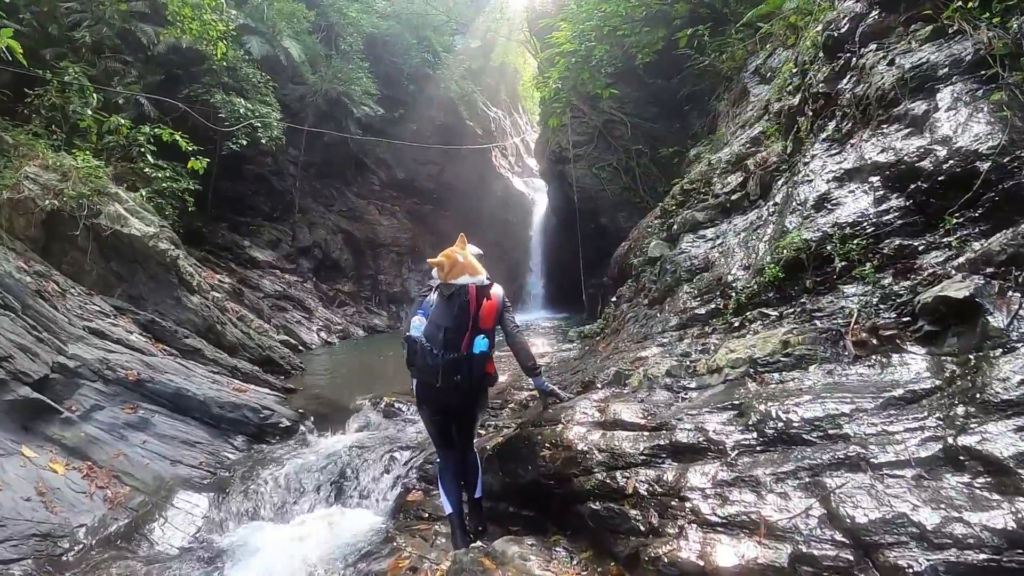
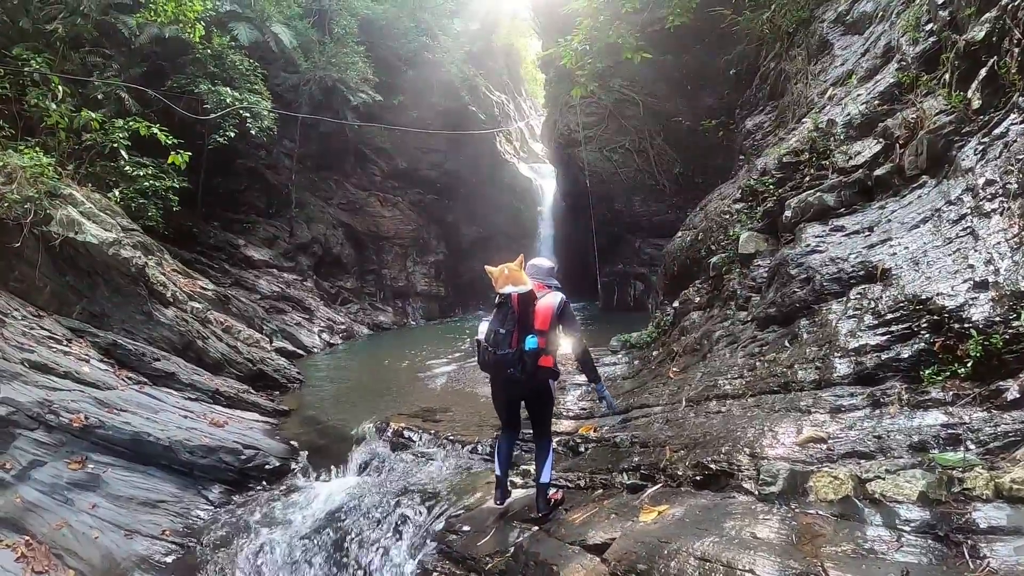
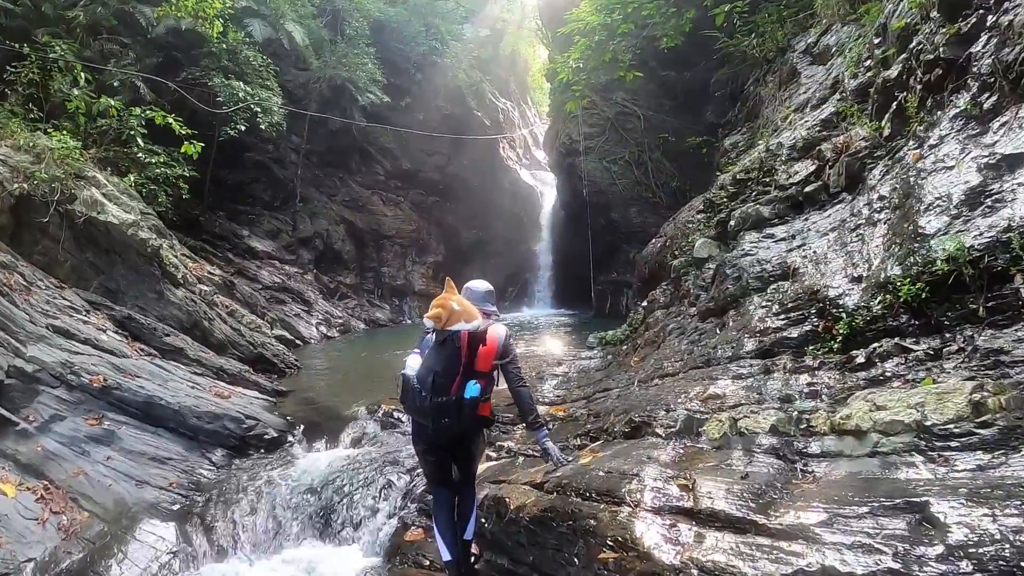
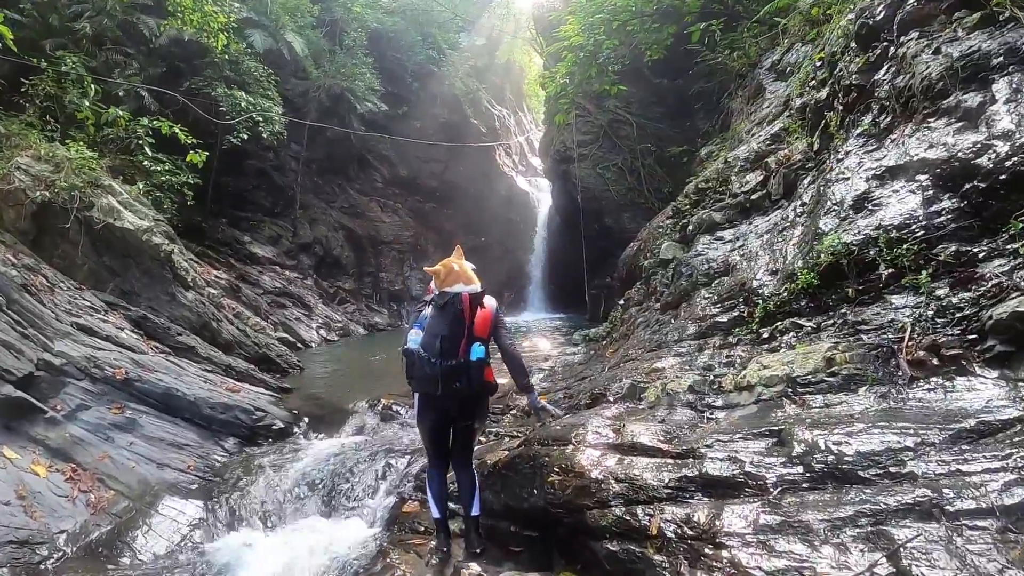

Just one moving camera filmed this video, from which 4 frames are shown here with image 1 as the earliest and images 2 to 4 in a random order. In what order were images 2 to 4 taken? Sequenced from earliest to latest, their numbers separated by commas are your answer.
4, 3, 2
